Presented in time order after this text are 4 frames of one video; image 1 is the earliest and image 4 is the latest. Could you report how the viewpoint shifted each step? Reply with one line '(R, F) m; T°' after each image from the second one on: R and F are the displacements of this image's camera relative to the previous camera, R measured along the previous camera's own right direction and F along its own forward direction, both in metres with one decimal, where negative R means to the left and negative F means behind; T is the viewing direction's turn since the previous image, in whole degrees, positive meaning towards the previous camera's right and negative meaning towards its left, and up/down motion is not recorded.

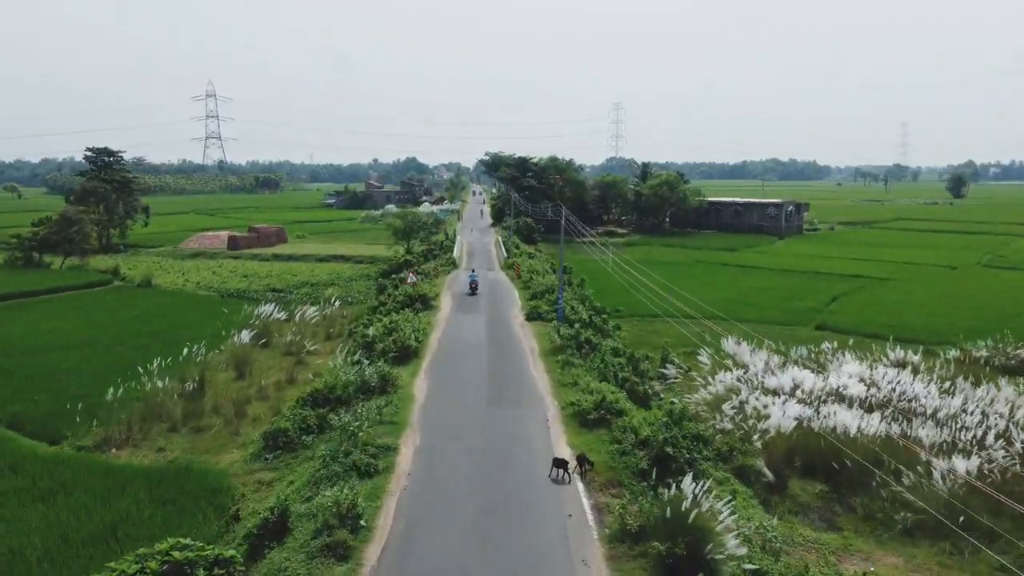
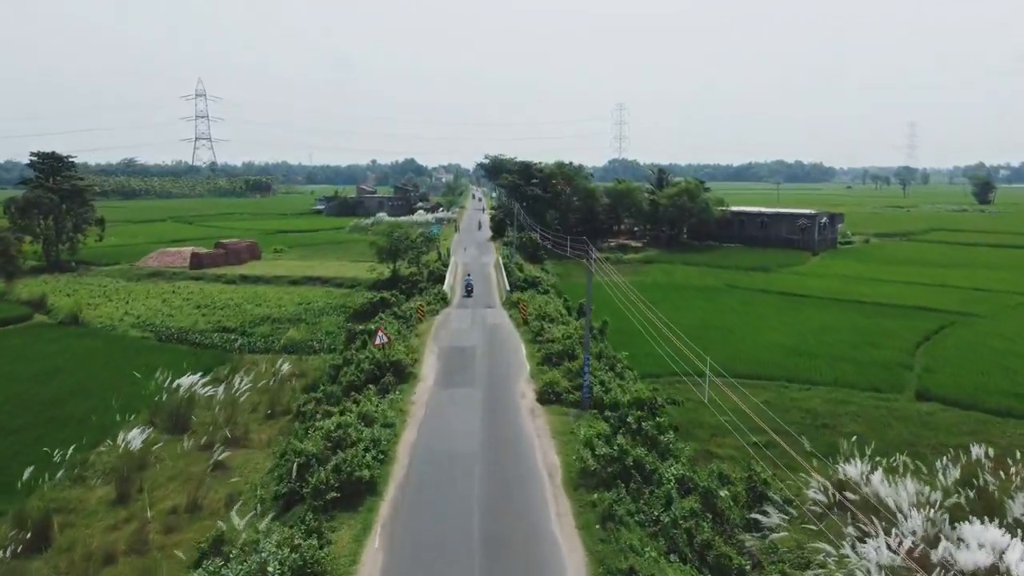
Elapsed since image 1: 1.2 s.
(-0.1, +7.8) m; 0°
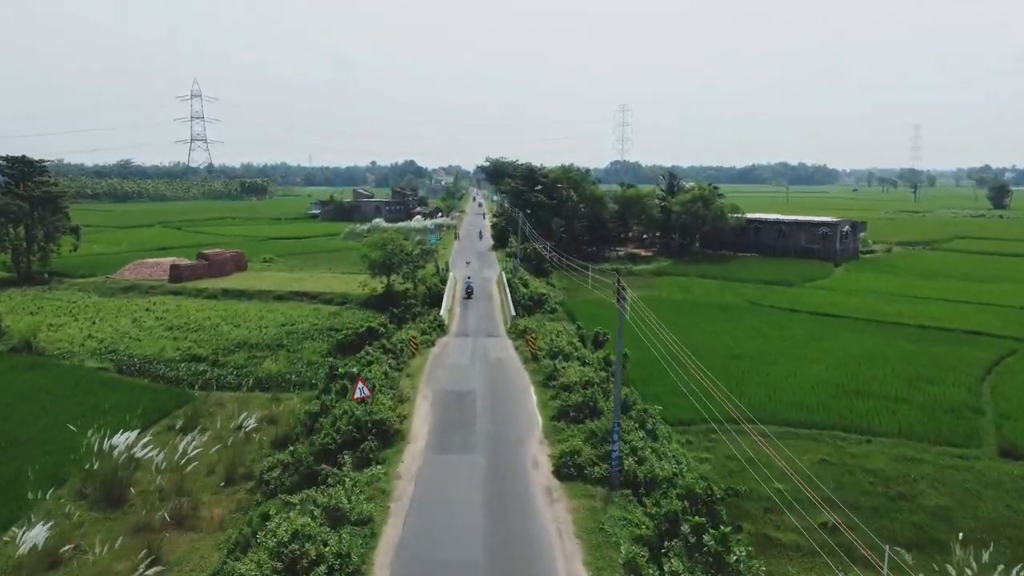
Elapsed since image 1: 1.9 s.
(-0.2, +3.9) m; 0°
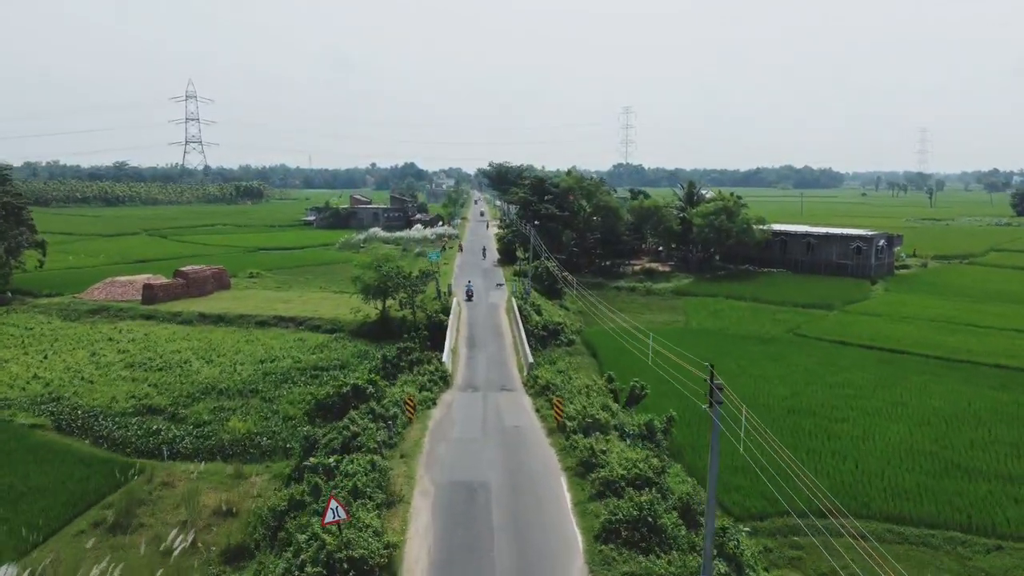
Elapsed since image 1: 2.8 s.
(-0.5, +5.0) m; 0°
